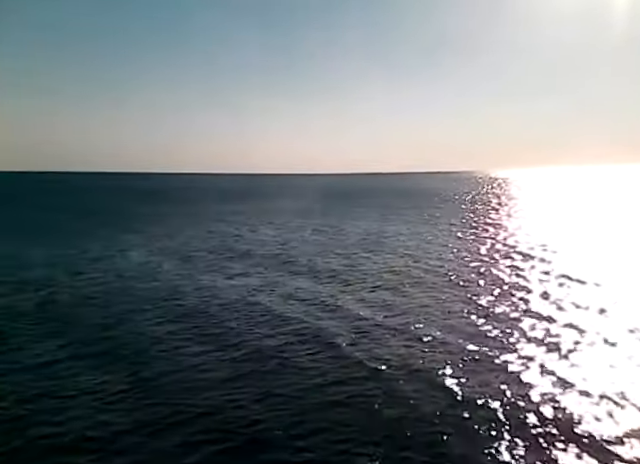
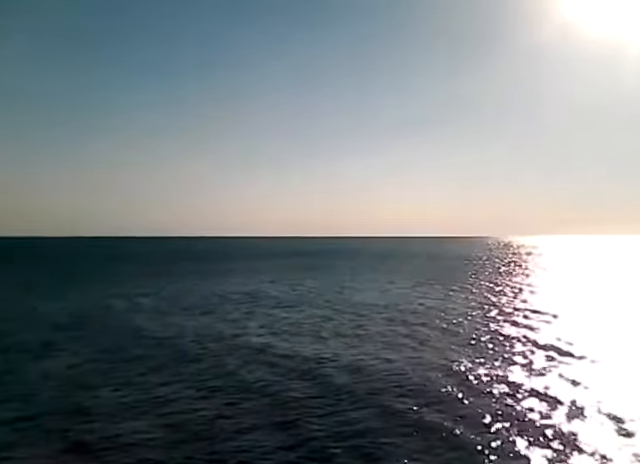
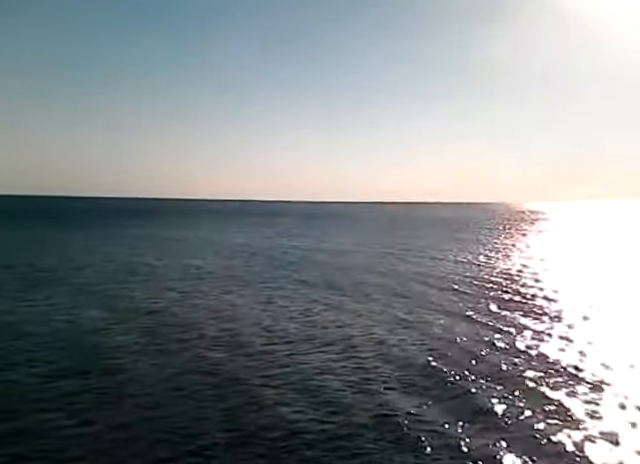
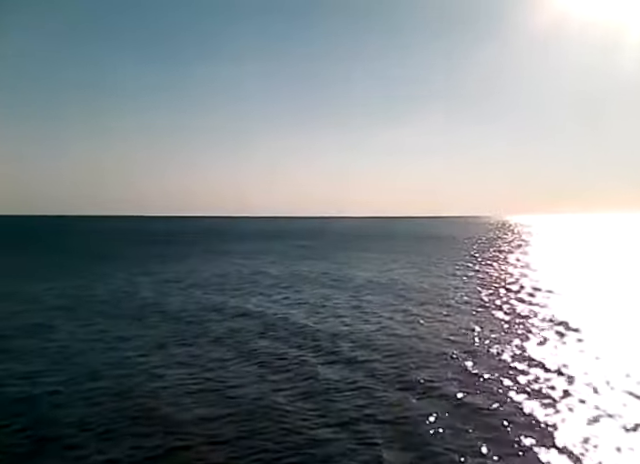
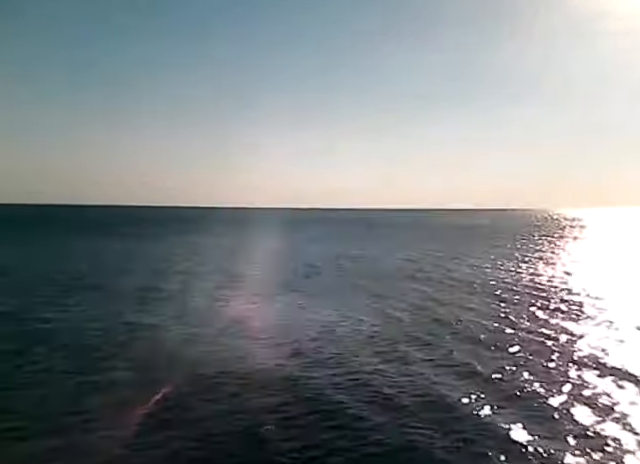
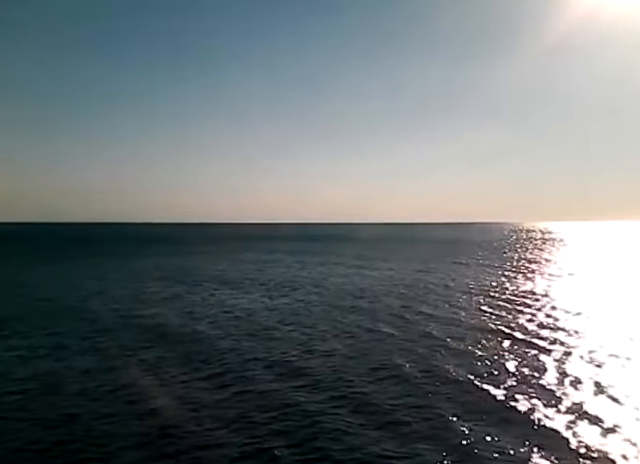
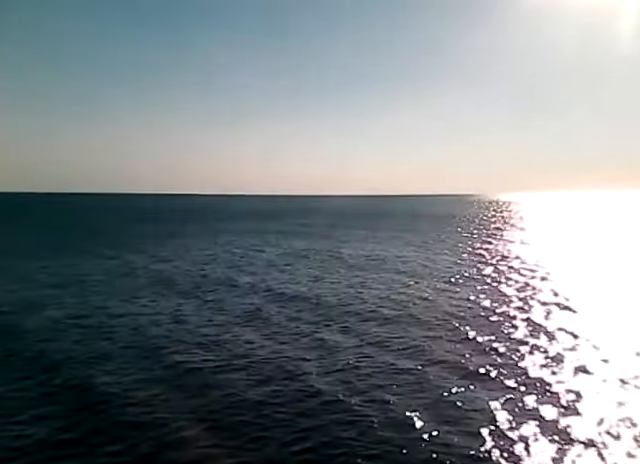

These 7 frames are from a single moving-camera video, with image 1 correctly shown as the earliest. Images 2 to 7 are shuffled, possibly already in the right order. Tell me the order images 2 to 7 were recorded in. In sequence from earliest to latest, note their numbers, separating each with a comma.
7, 4, 2, 6, 5, 3
